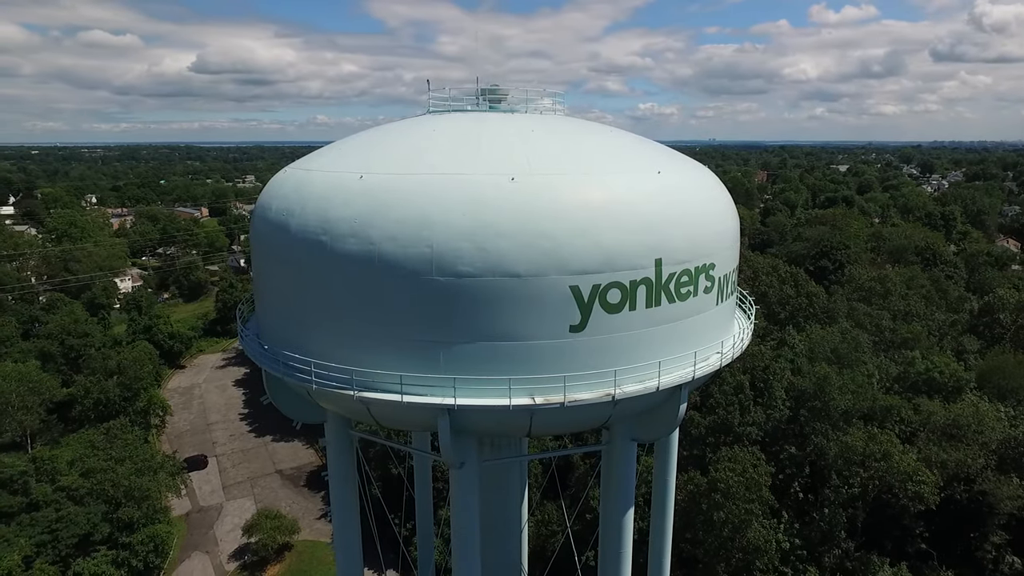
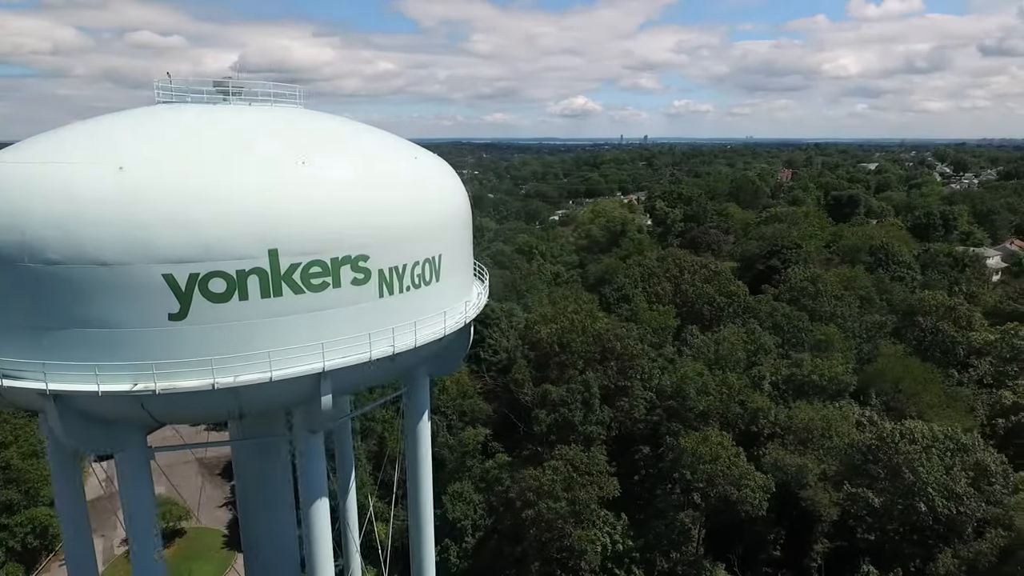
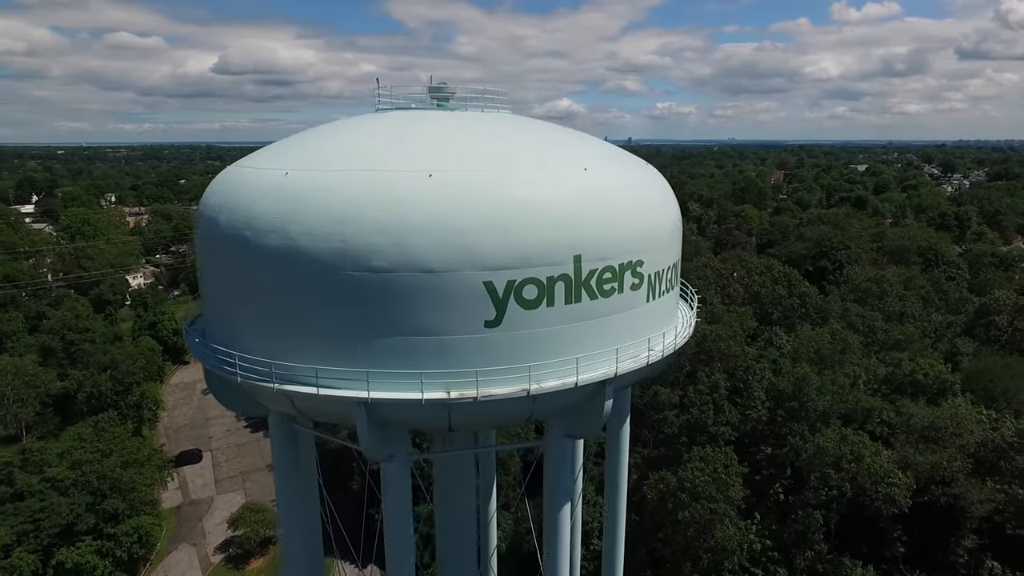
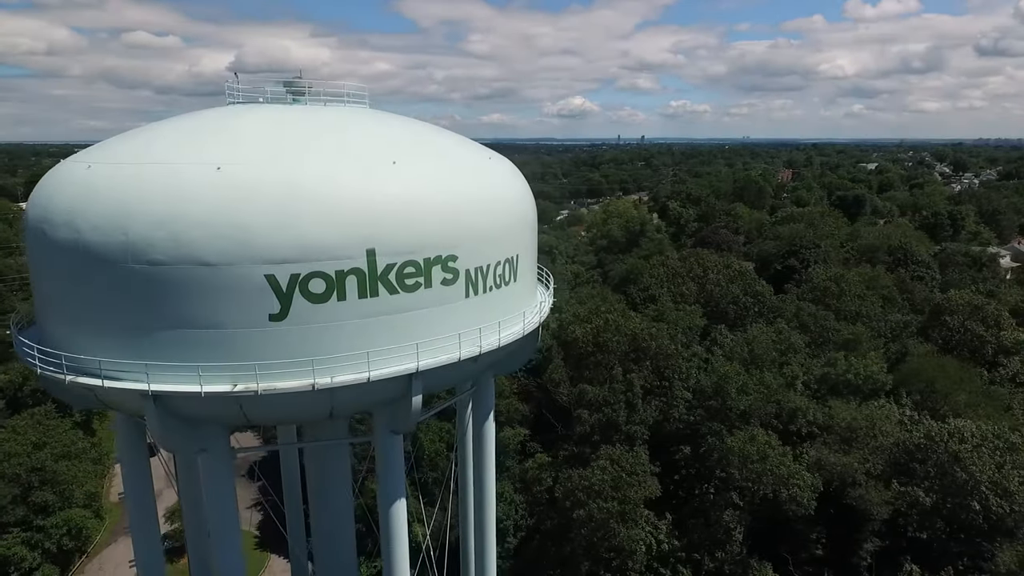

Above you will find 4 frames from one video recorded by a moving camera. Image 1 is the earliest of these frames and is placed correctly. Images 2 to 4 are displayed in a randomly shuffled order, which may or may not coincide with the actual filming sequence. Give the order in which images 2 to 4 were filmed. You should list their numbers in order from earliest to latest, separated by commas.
3, 4, 2
